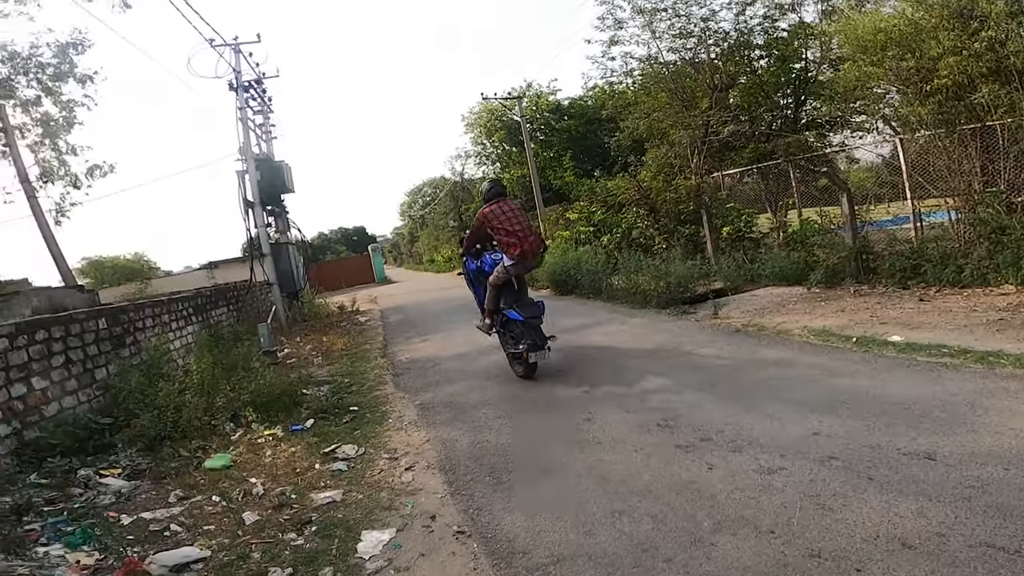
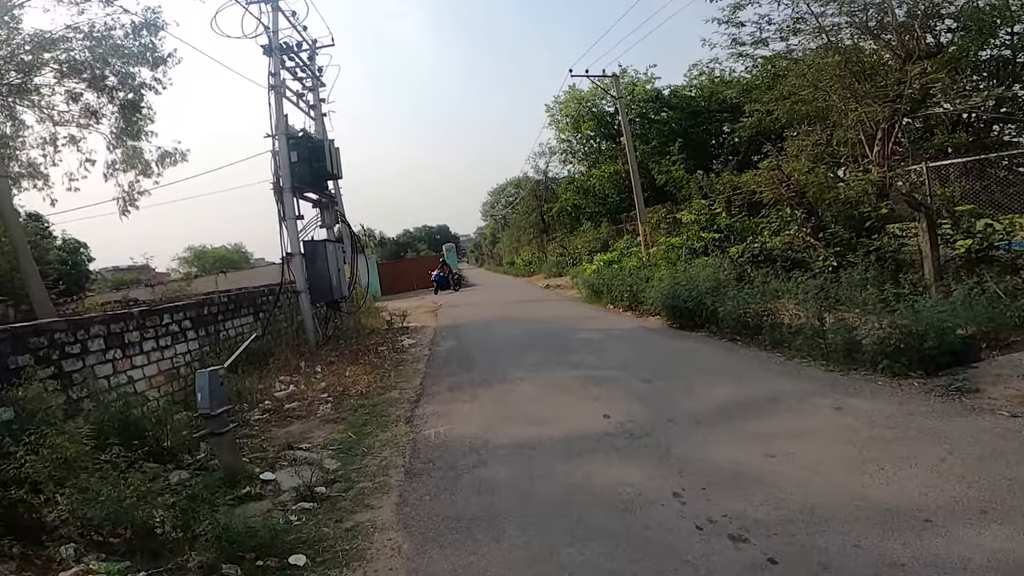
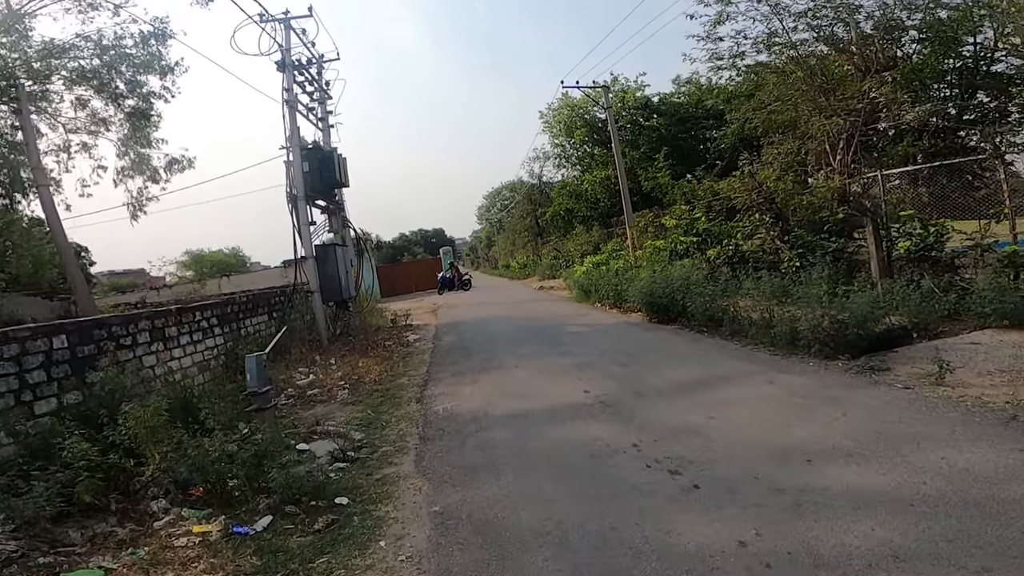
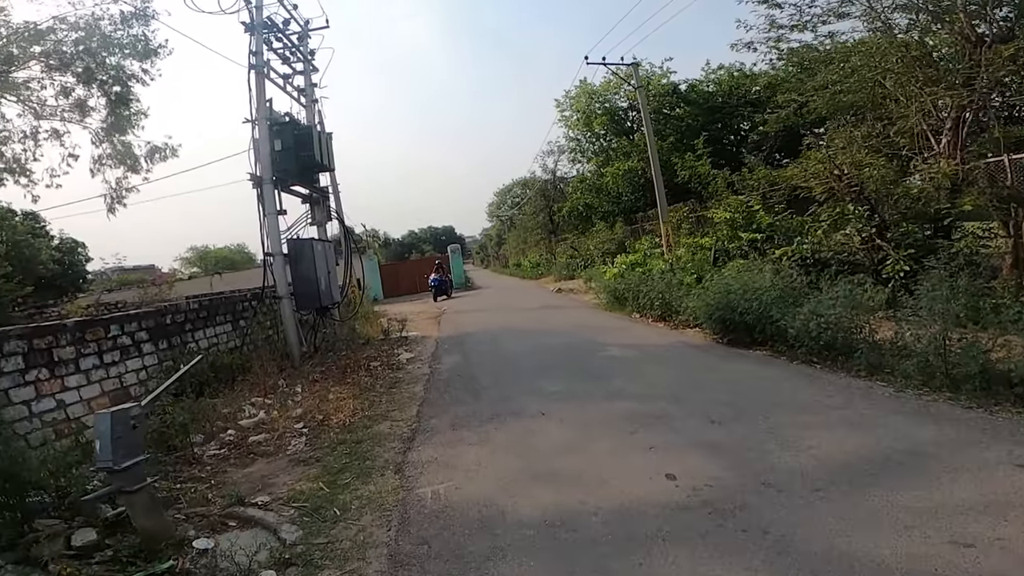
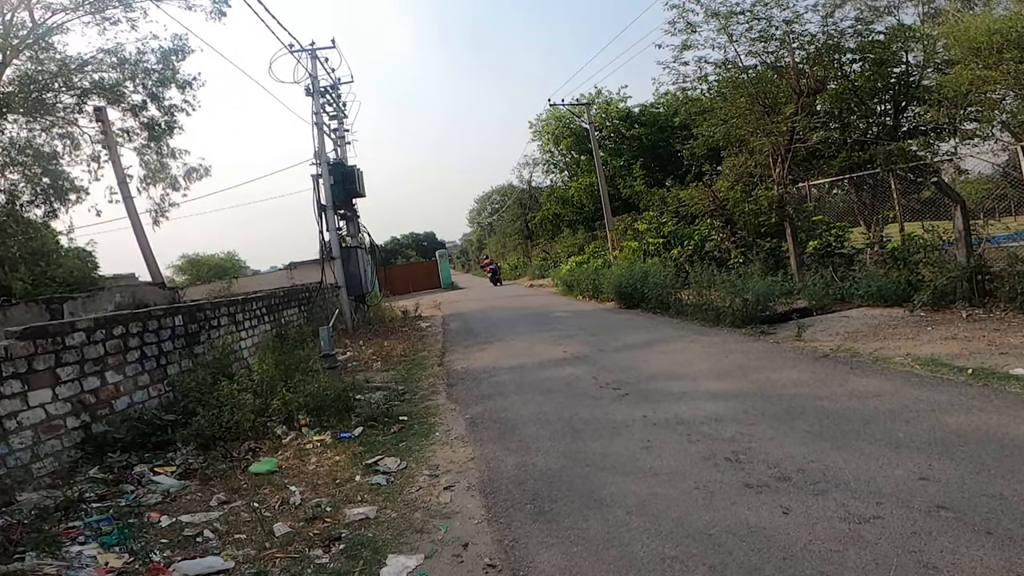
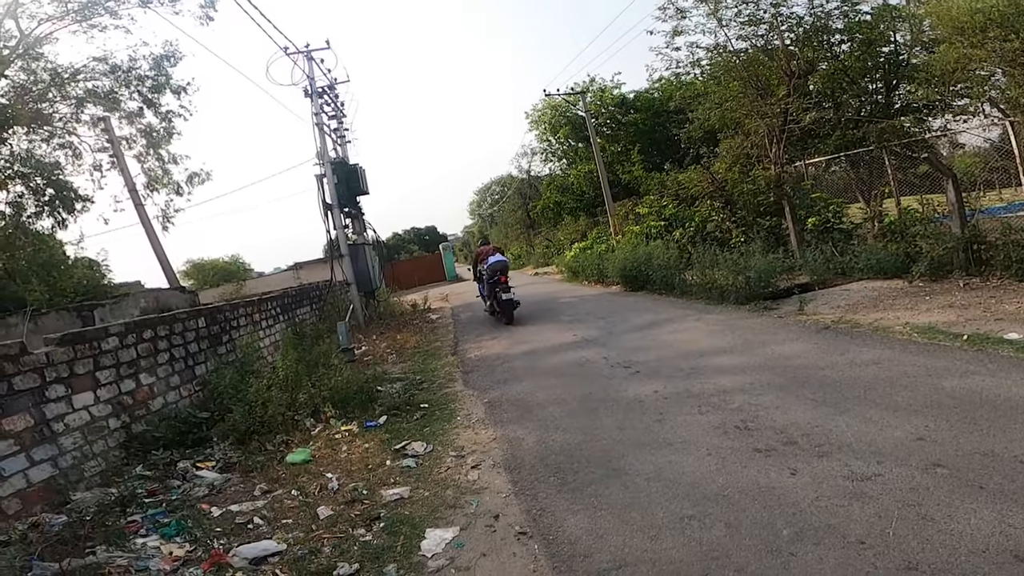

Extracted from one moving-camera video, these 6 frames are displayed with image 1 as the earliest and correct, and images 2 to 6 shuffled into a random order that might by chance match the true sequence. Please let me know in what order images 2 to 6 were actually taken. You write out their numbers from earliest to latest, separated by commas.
6, 5, 3, 2, 4
